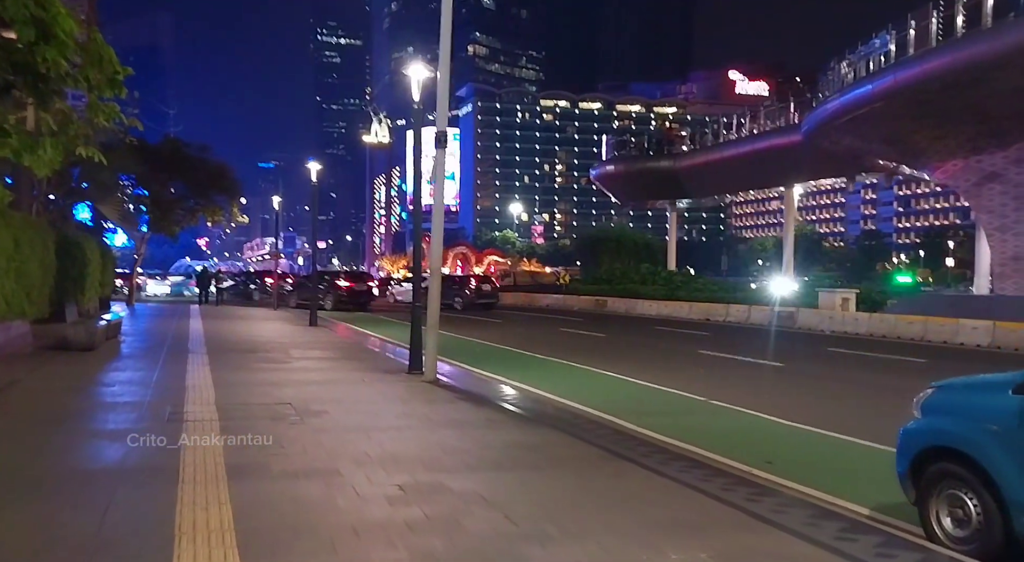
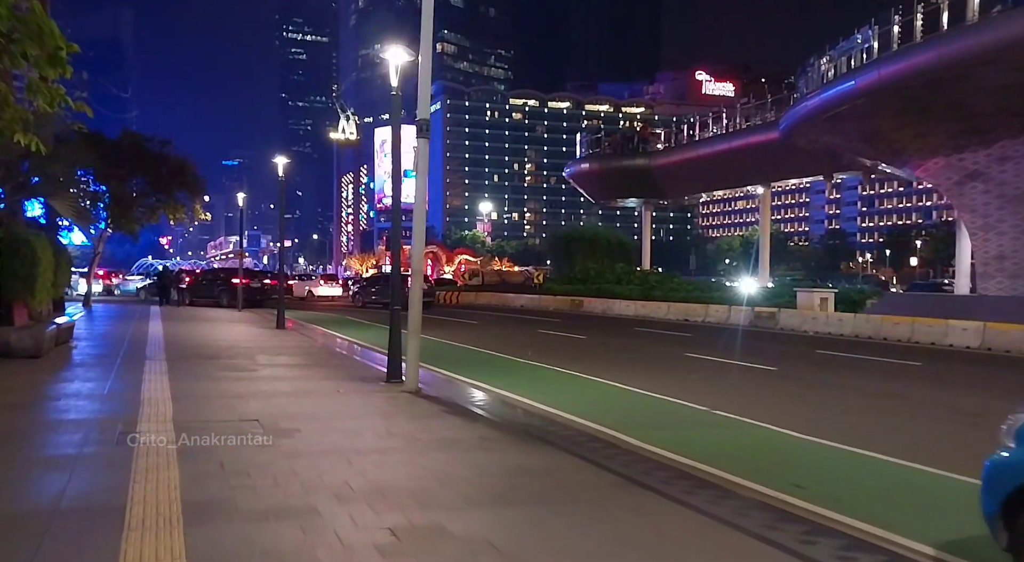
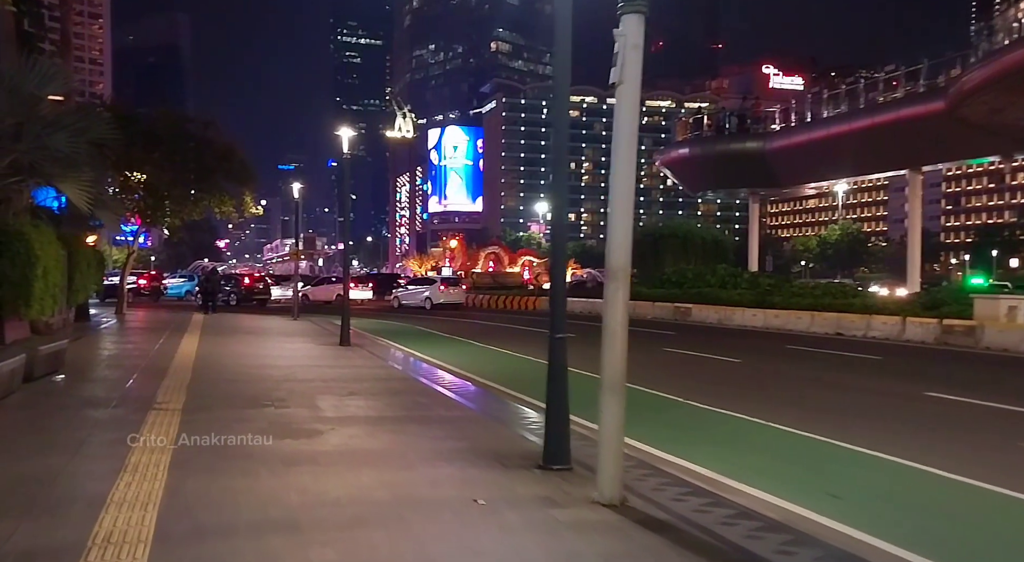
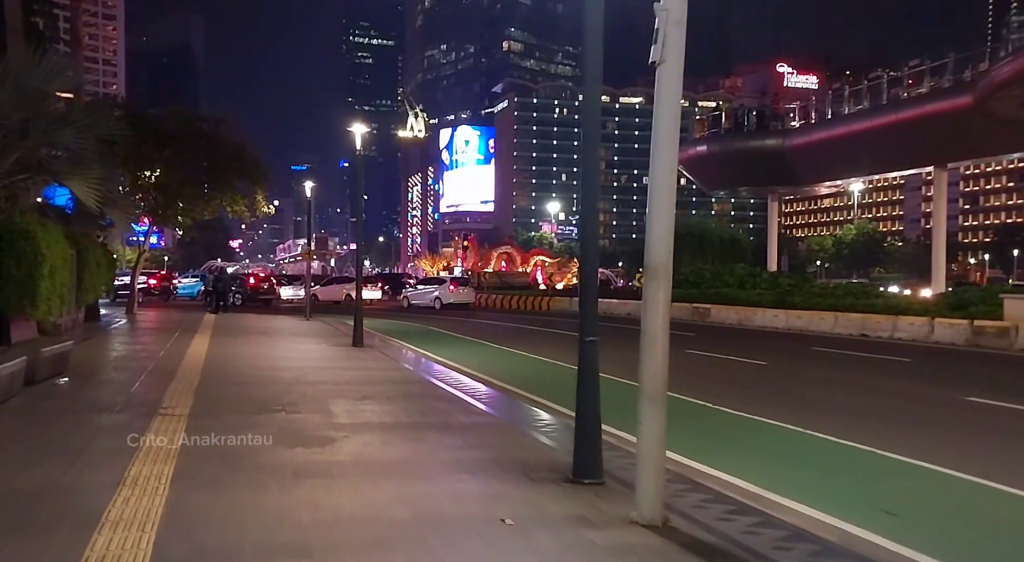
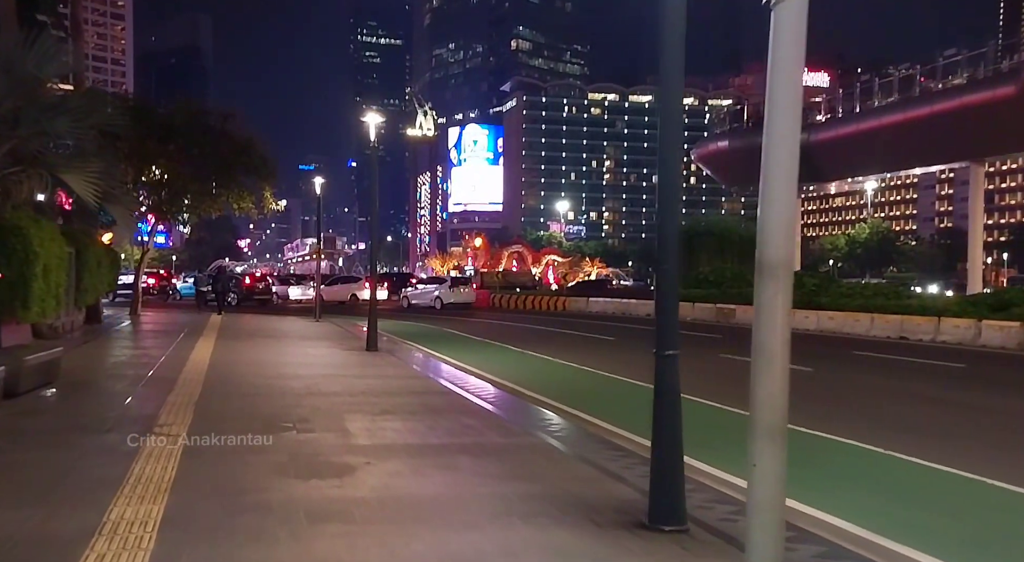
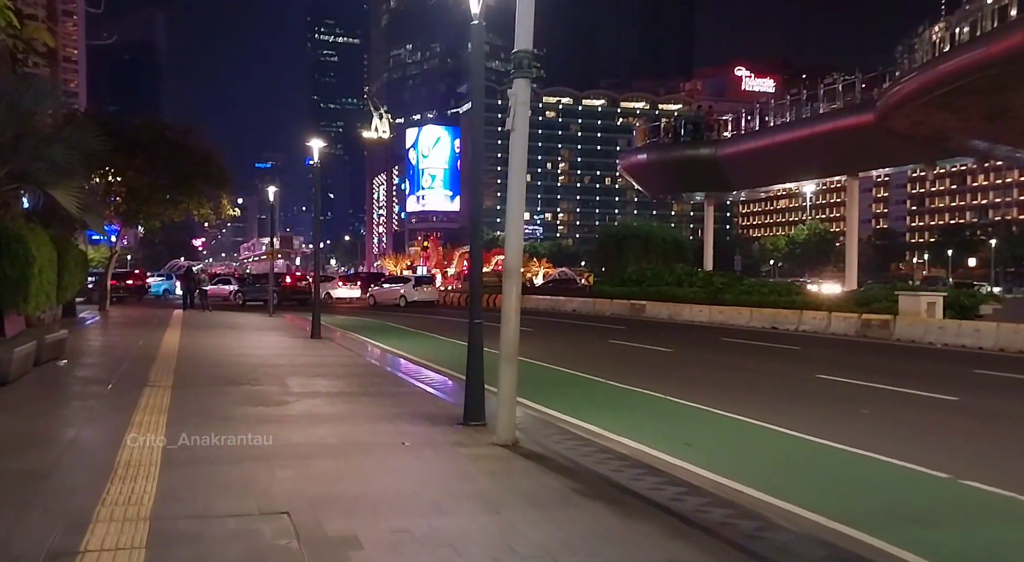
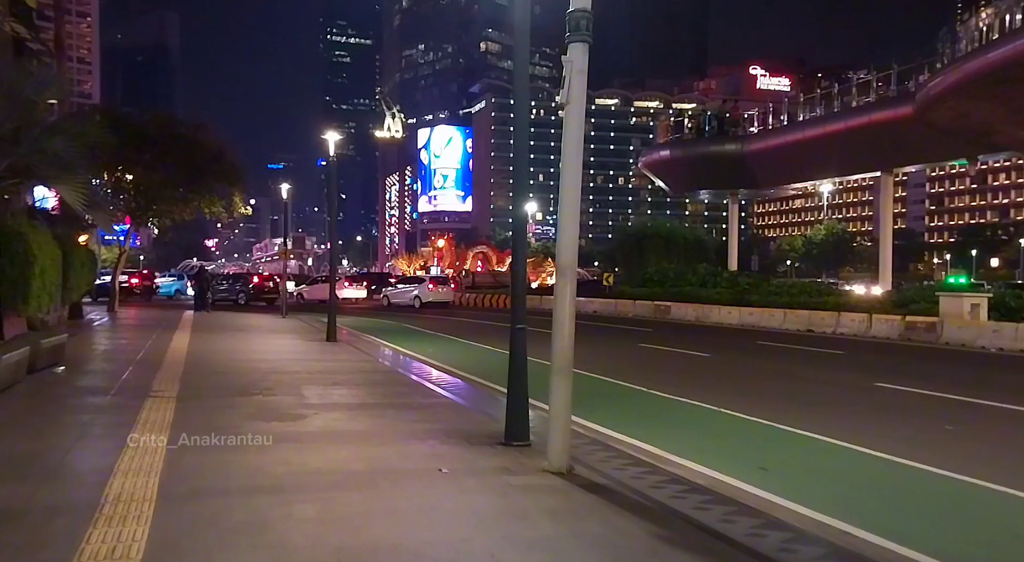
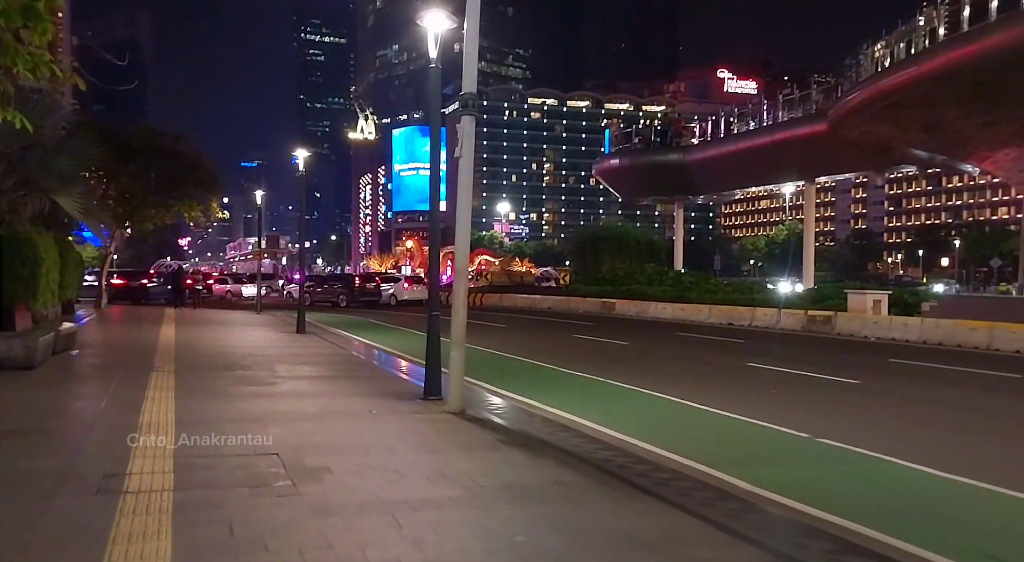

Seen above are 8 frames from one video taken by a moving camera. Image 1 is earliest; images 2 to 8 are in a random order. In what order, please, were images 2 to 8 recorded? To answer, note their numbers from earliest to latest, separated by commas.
2, 8, 6, 7, 3, 4, 5
